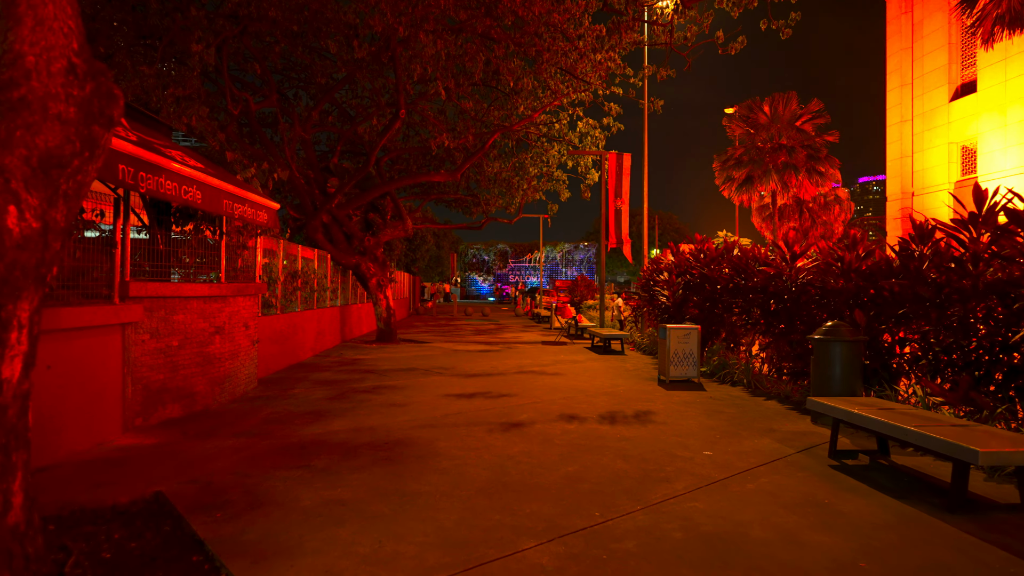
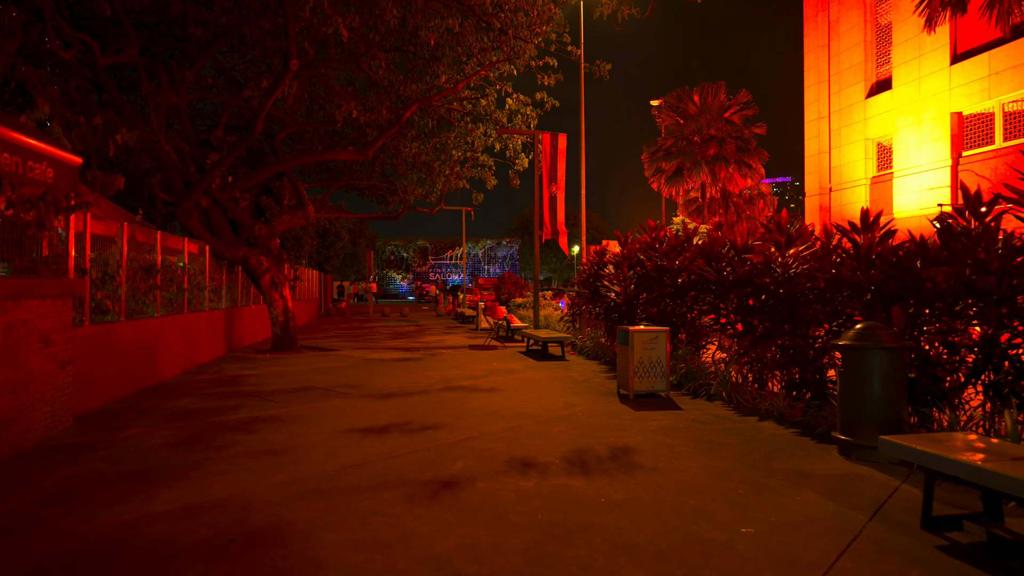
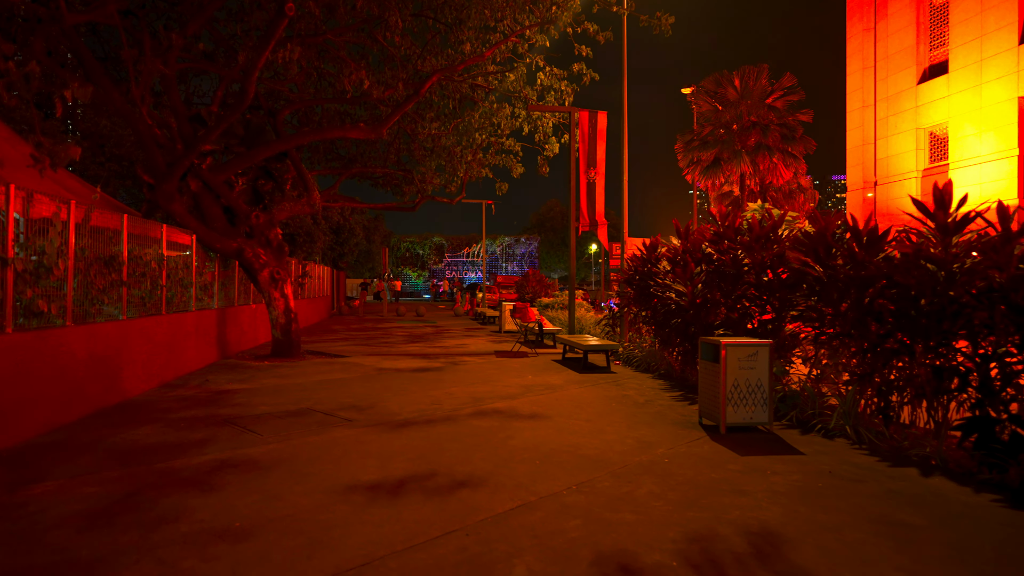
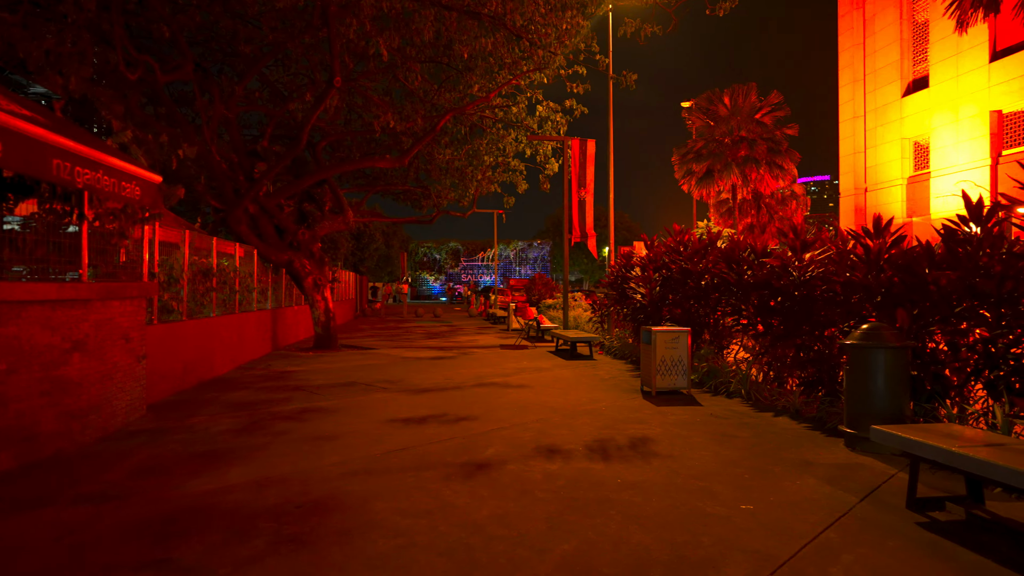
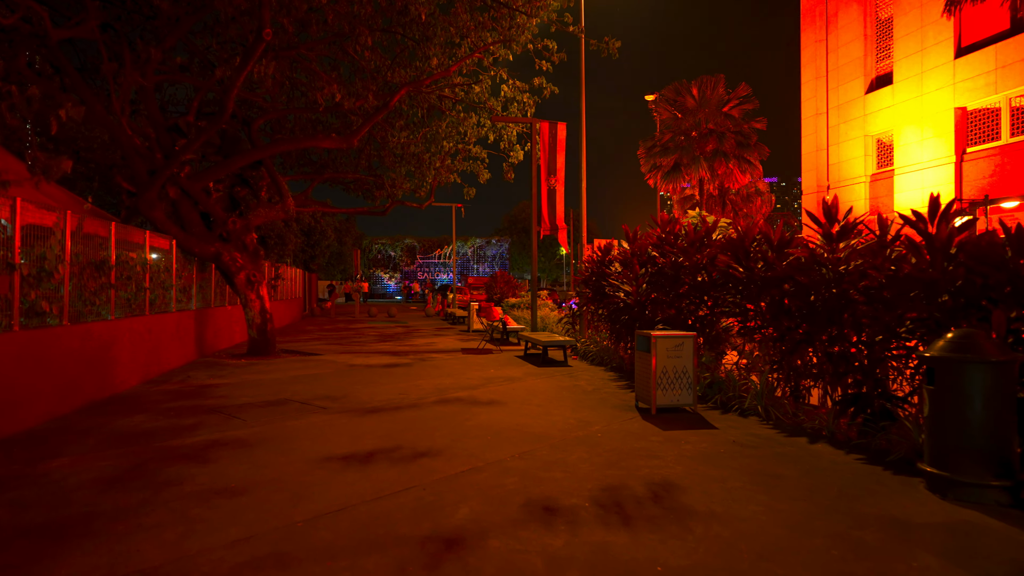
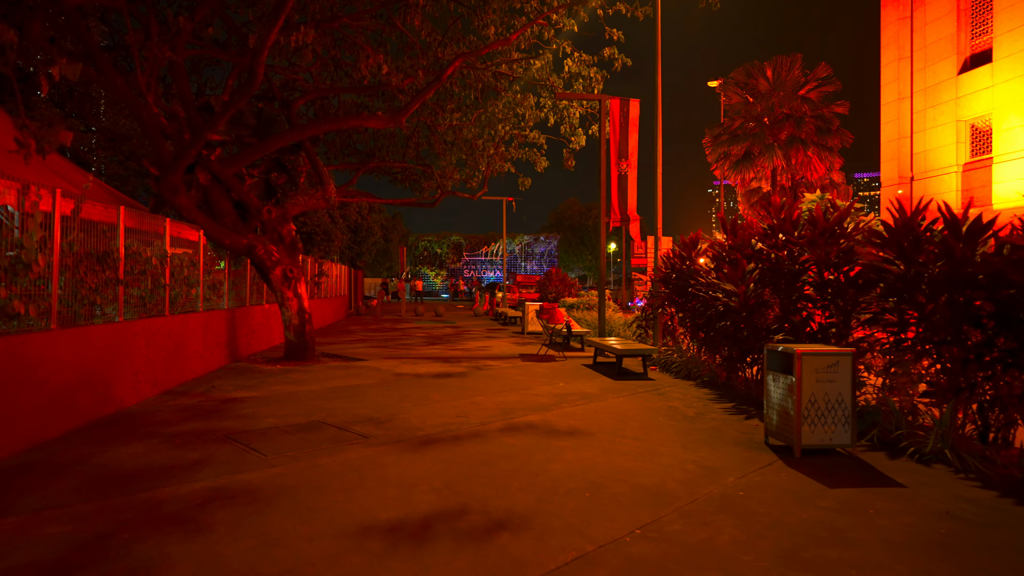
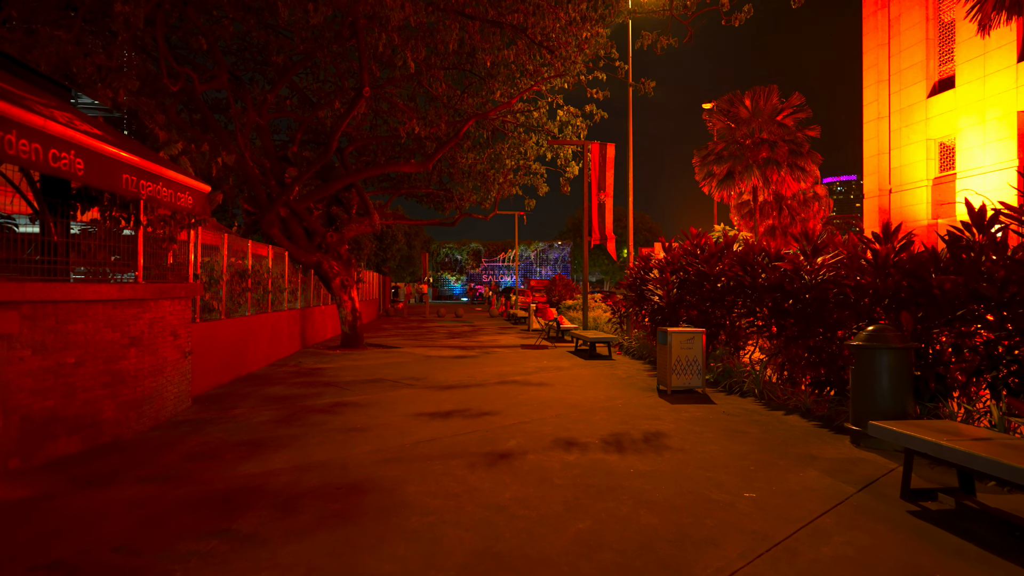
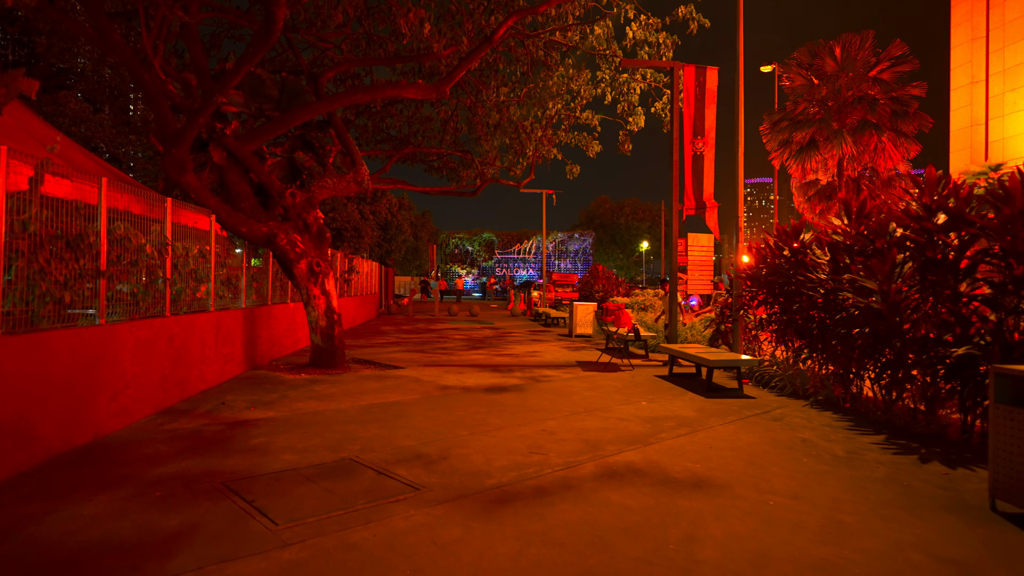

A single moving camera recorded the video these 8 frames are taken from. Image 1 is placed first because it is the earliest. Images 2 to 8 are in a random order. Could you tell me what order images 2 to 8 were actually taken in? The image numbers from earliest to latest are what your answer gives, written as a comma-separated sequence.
7, 4, 2, 5, 3, 6, 8
